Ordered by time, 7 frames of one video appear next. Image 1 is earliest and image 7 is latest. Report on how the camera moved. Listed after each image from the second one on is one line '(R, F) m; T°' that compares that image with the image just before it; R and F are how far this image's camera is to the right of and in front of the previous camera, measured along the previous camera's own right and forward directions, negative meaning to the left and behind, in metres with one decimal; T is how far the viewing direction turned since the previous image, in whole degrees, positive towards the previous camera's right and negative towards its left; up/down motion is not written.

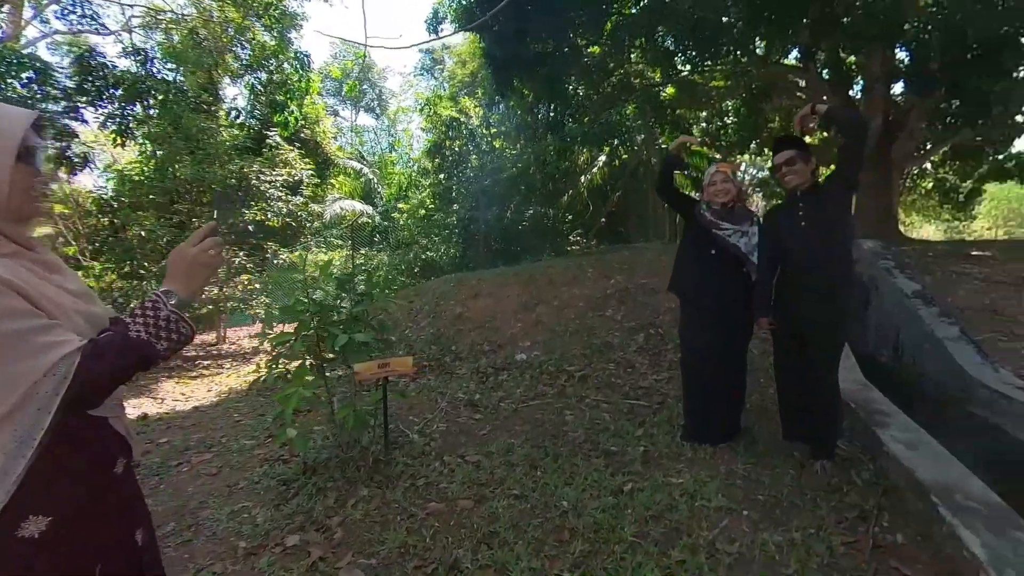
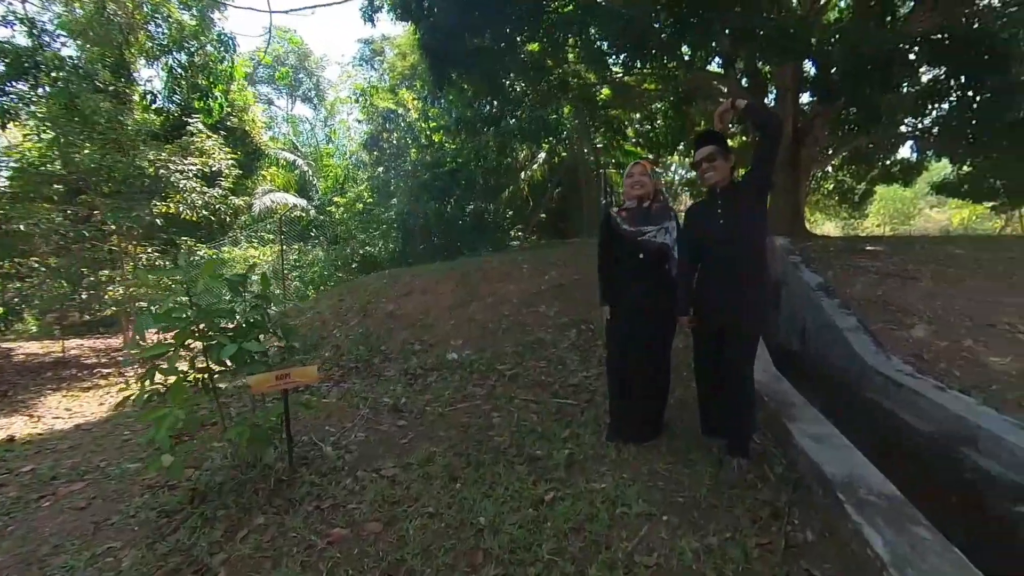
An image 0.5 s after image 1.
(+0.1, +0.1) m; +6°
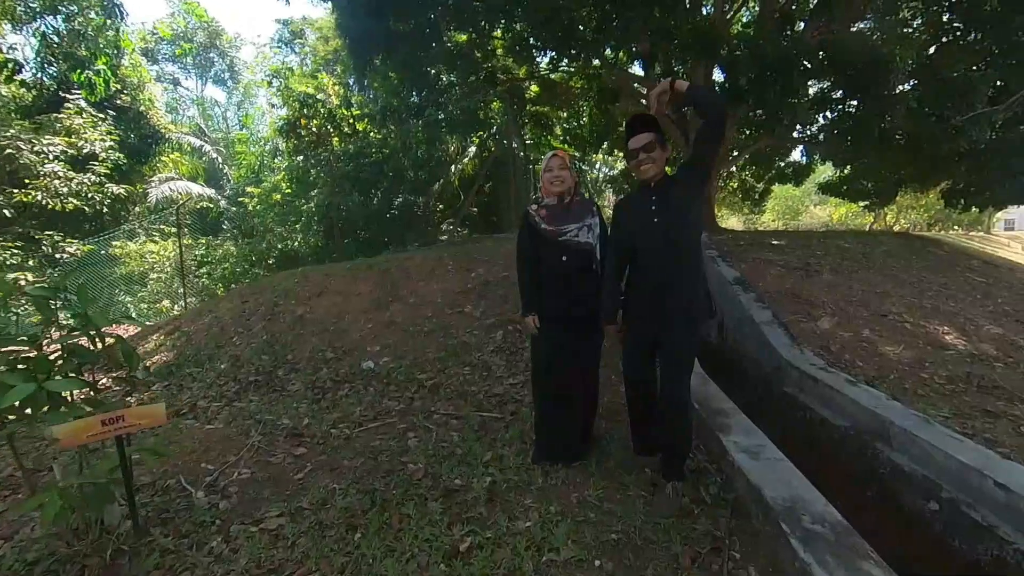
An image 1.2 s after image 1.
(+0.1, +0.3) m; +7°
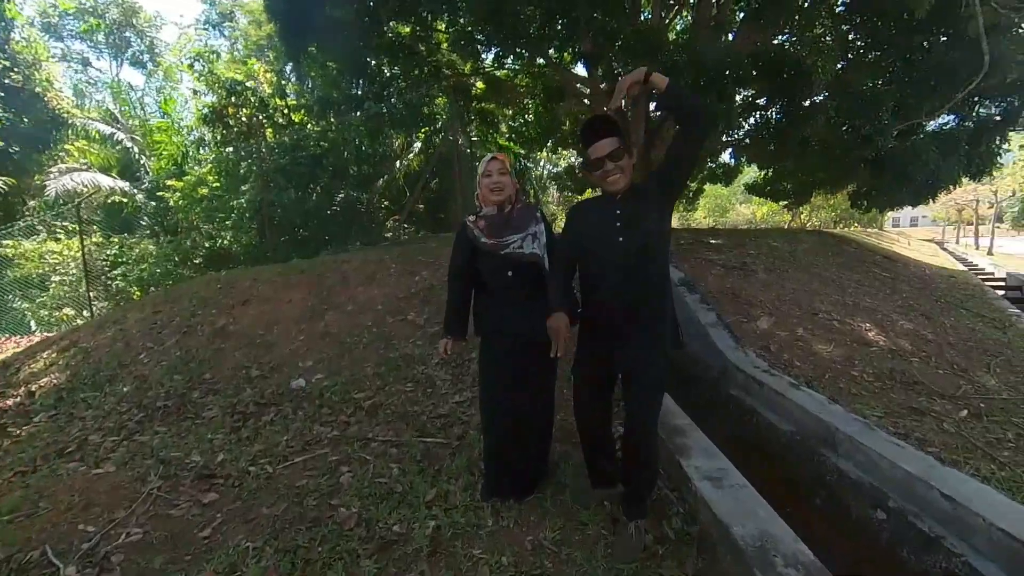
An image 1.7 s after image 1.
(0.0, +0.3) m; +6°
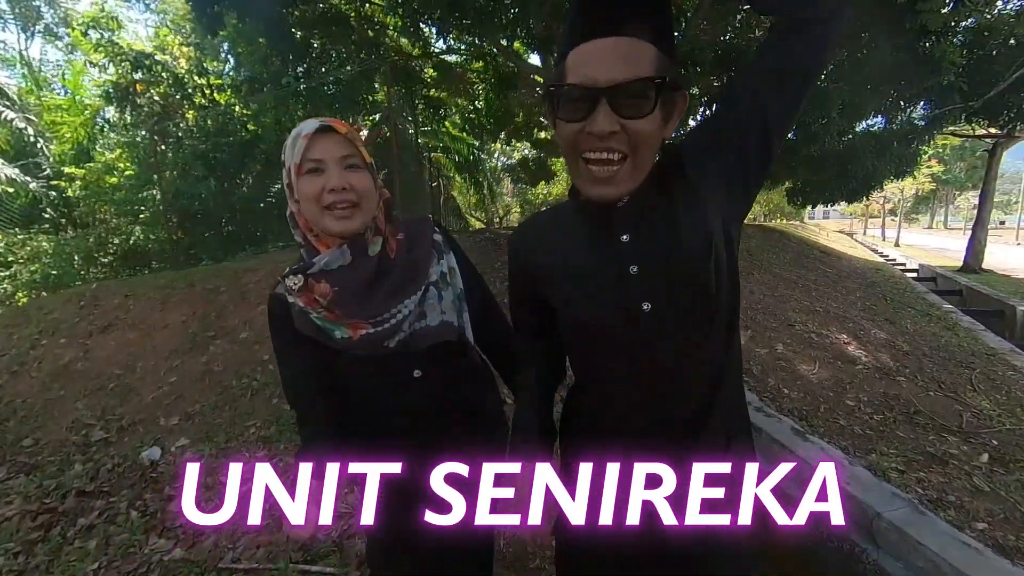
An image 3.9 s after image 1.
(+0.1, +0.9) m; +5°
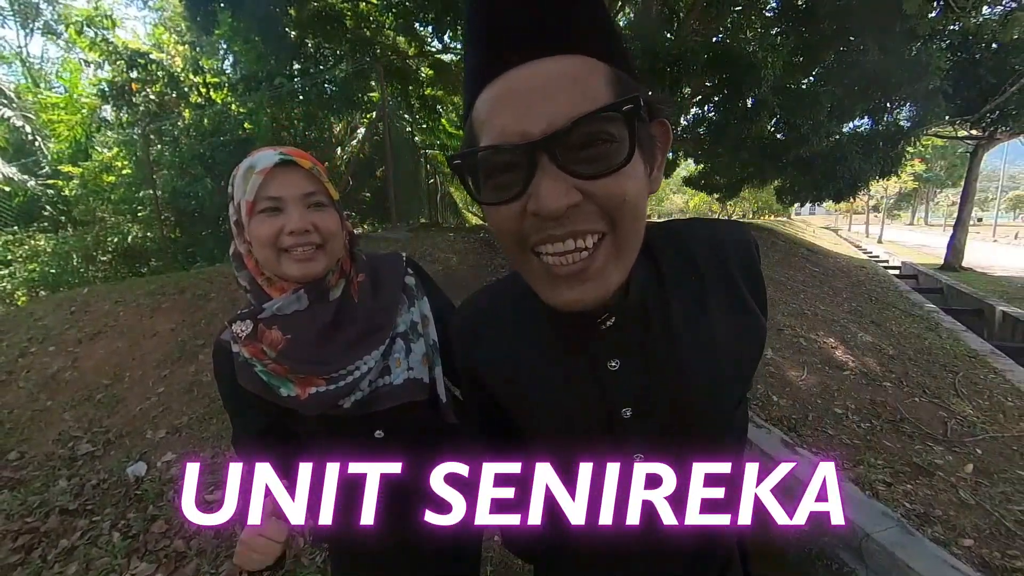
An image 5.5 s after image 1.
(+0.1, 0.0) m; 0°
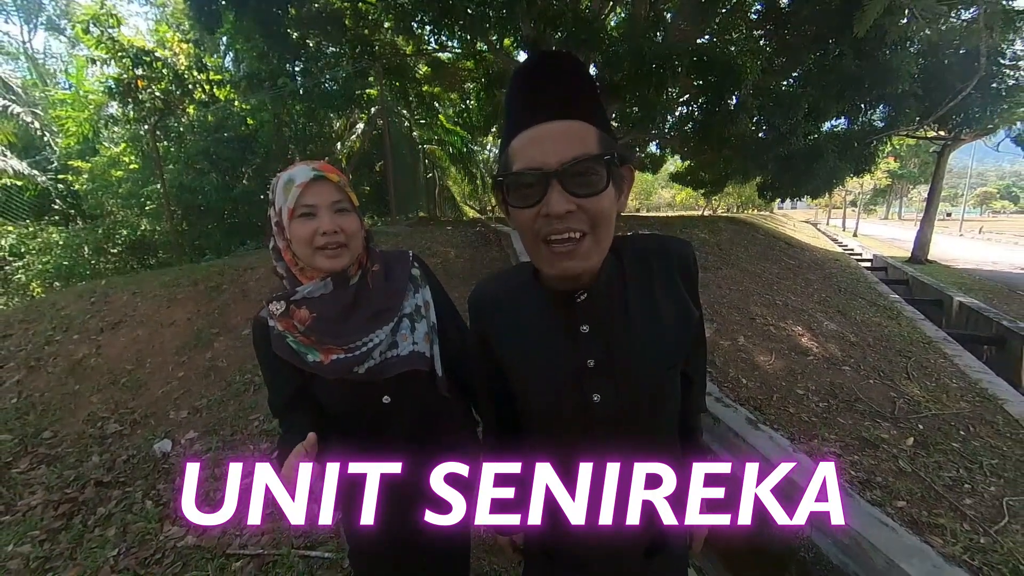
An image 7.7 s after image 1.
(+0.1, -0.3) m; 0°
